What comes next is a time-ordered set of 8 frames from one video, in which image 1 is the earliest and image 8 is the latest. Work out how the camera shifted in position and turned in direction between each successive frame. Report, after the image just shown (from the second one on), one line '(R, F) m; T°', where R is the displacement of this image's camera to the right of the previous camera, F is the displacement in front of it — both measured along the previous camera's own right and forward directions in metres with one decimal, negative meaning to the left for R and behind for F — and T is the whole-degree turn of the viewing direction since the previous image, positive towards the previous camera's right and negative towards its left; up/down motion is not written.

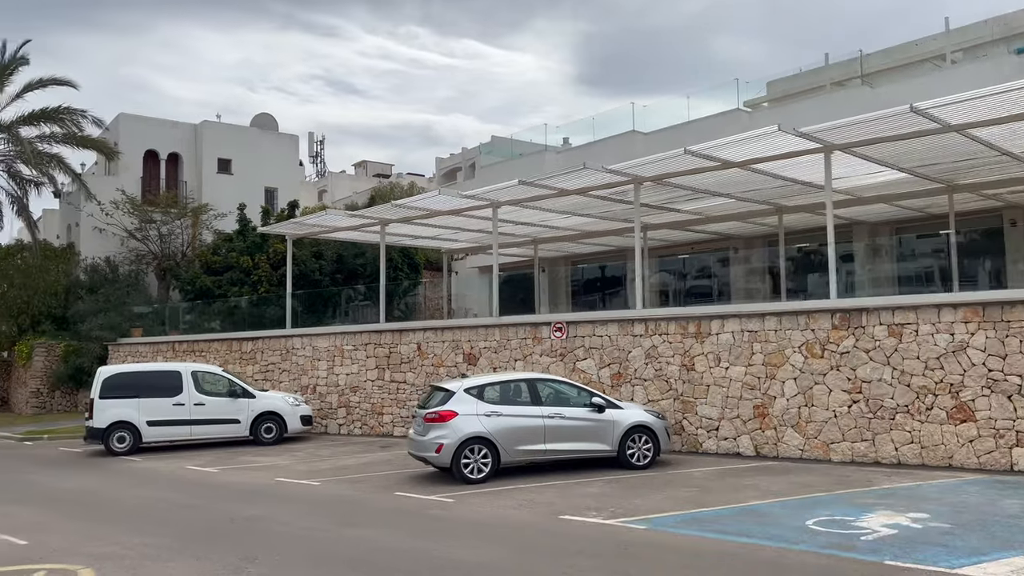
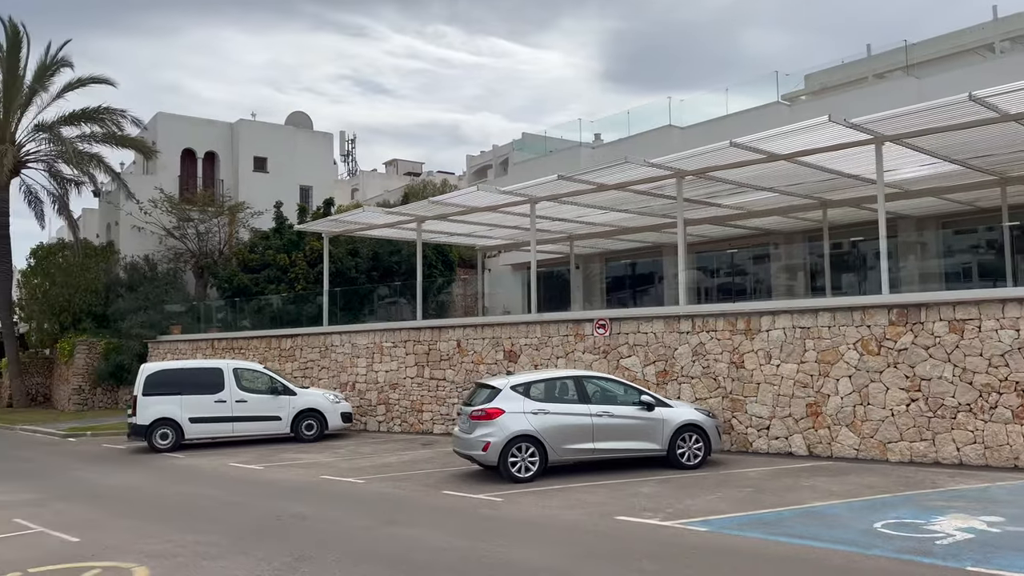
(-0.3, +0.2) m; -2°
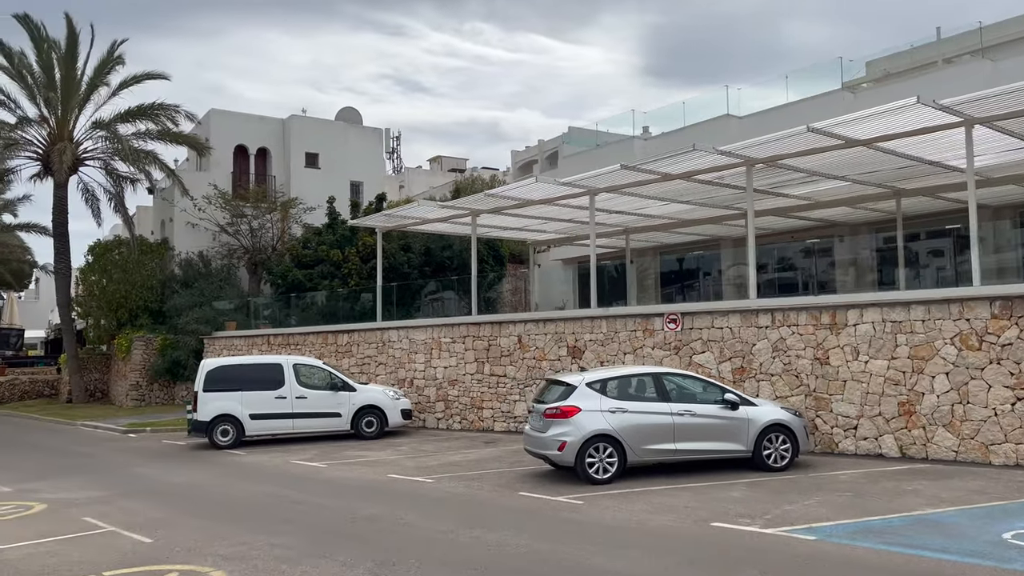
(-0.5, +0.5) m; -3°
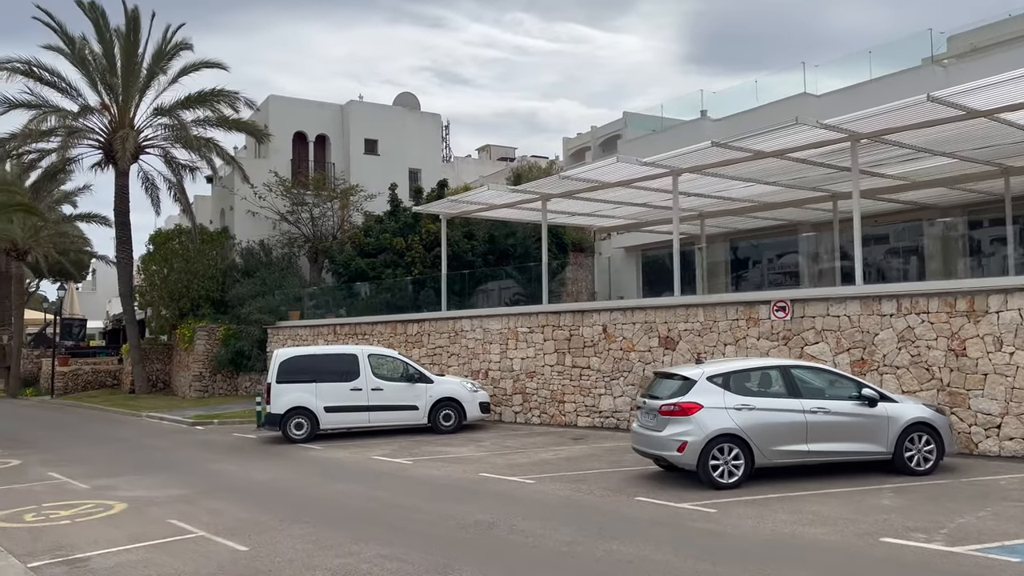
(-0.9, +1.0) m; -3°
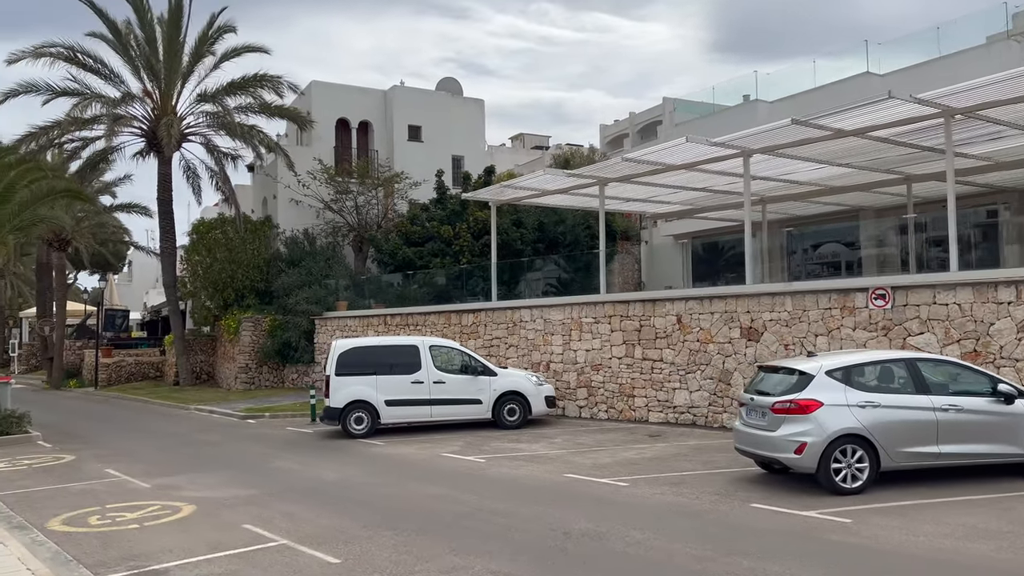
(-0.8, +0.8) m; -2°
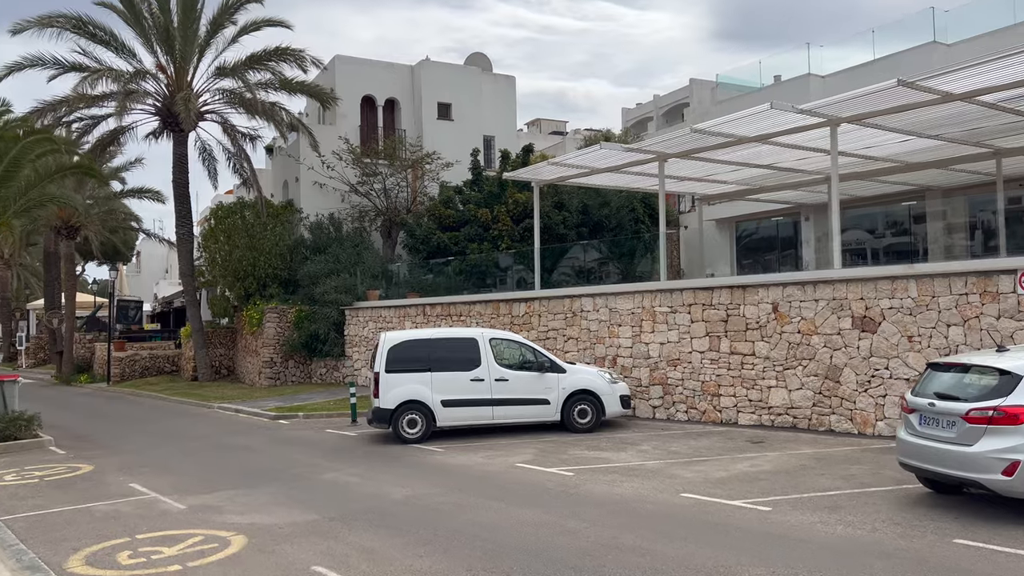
(-1.1, +1.8) m; 0°
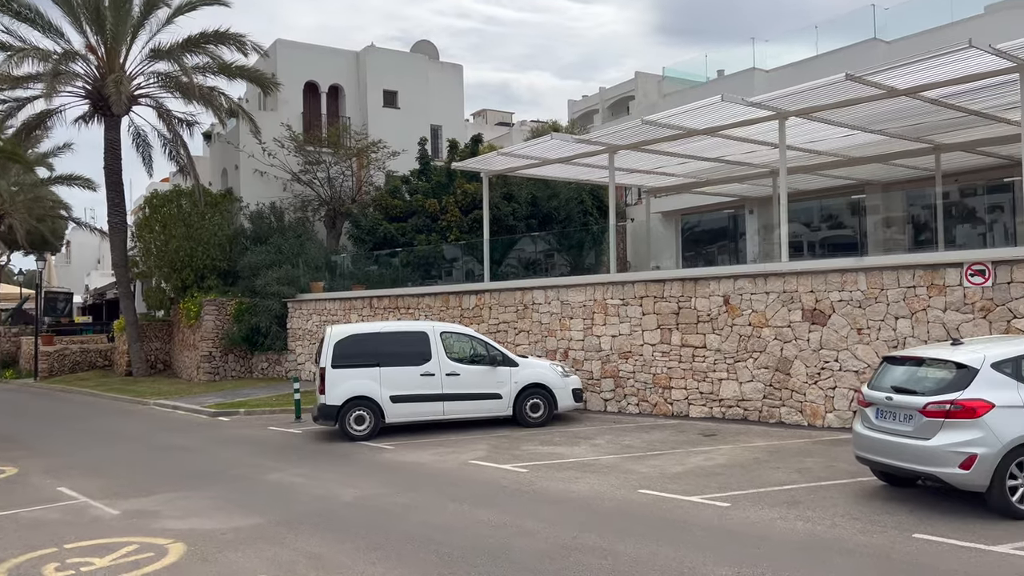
(-0.1, +0.3) m; +4°
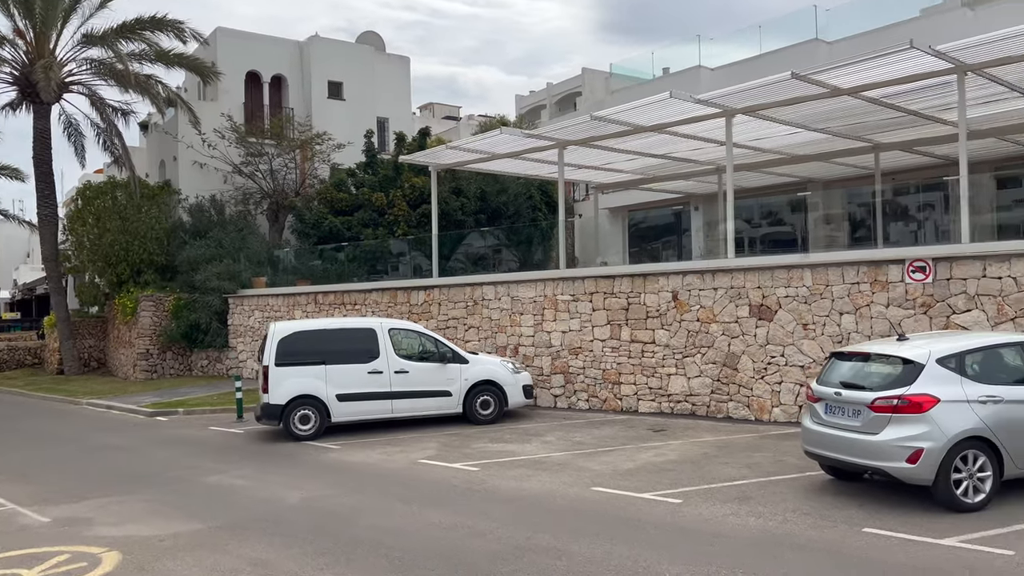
(-0.1, +0.2) m; +4°
